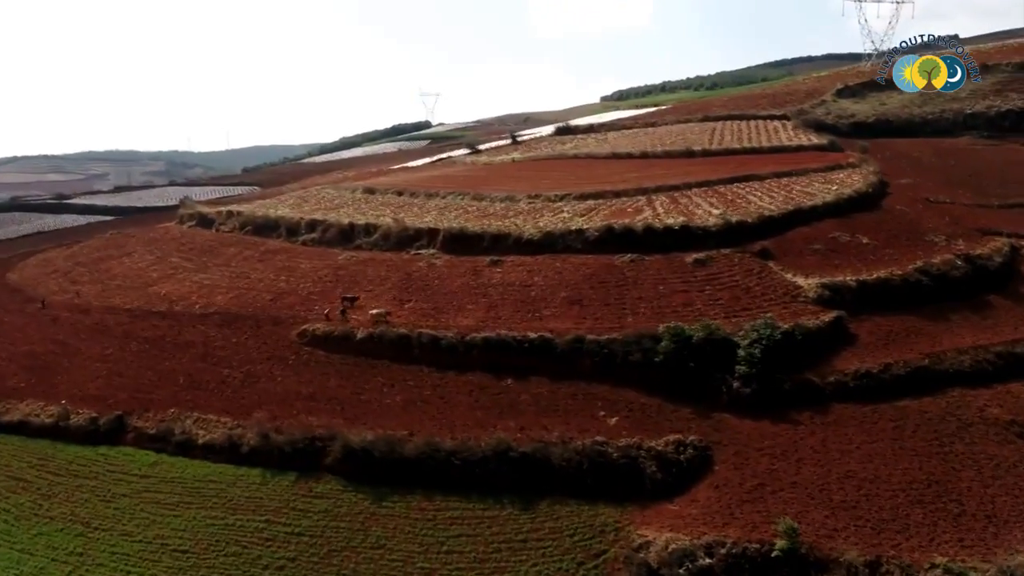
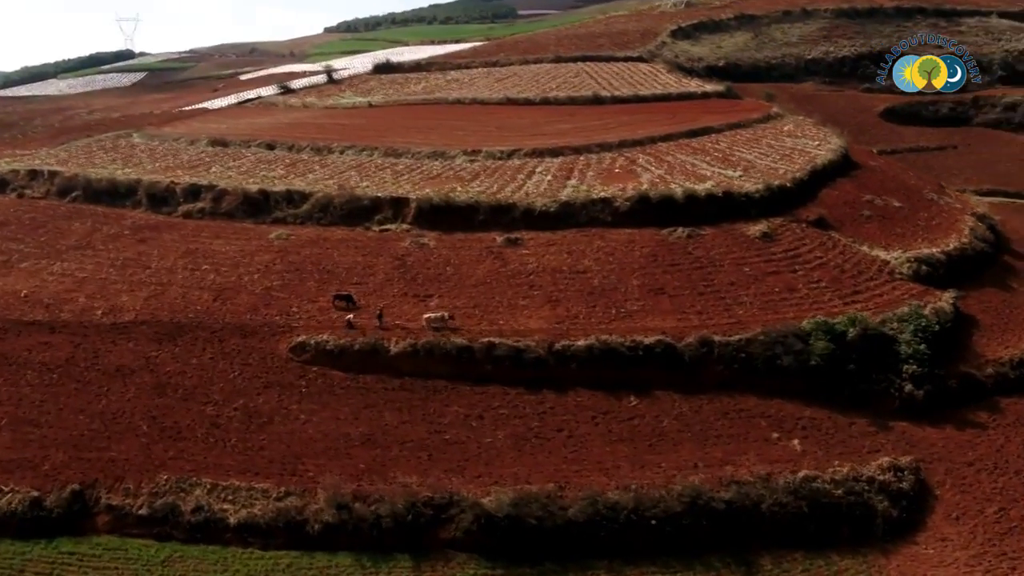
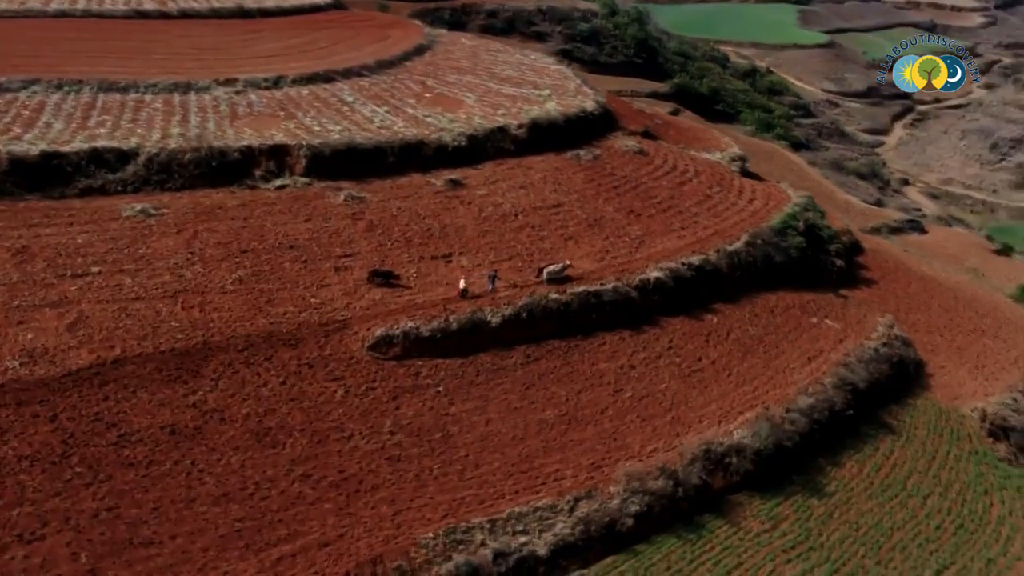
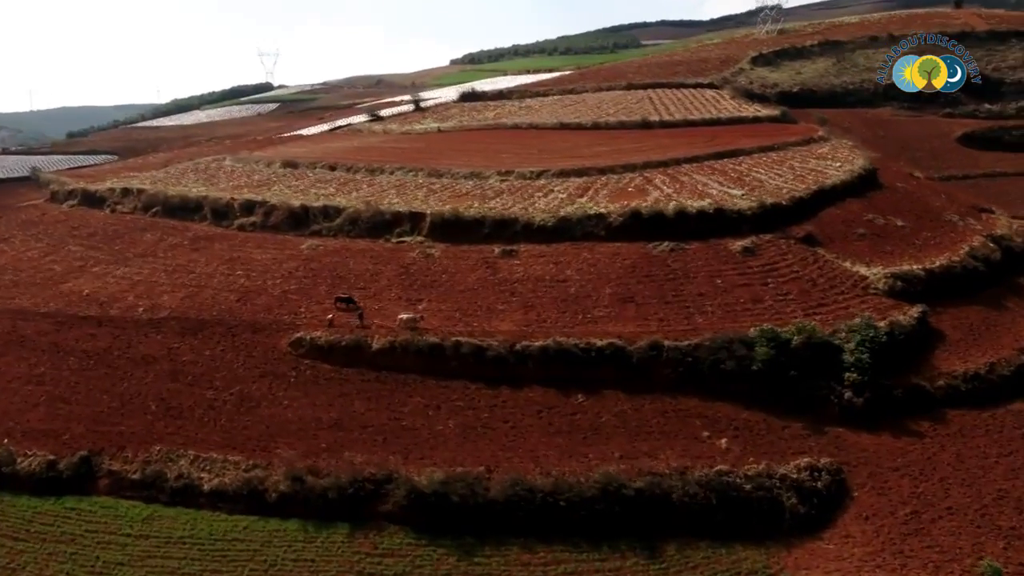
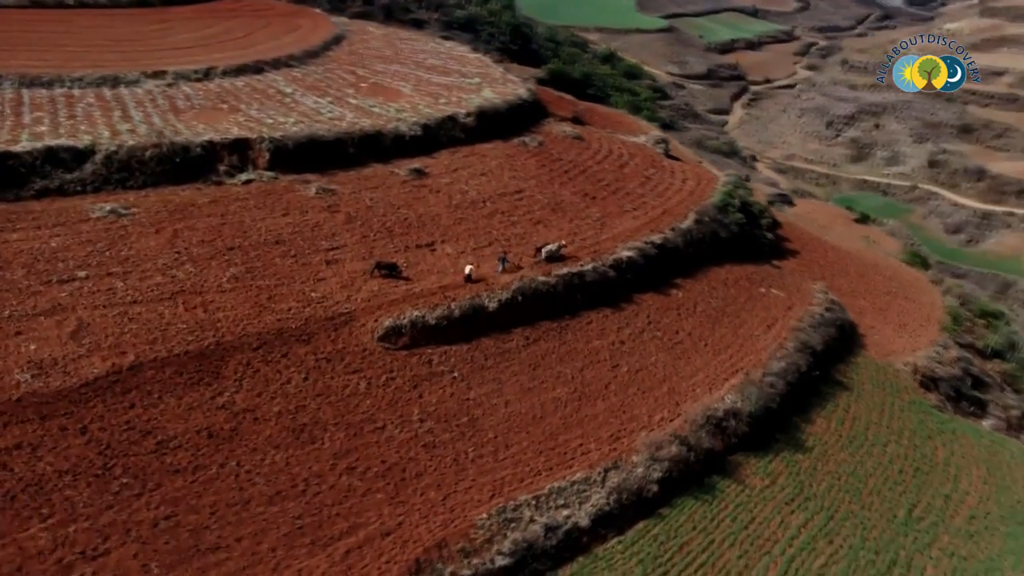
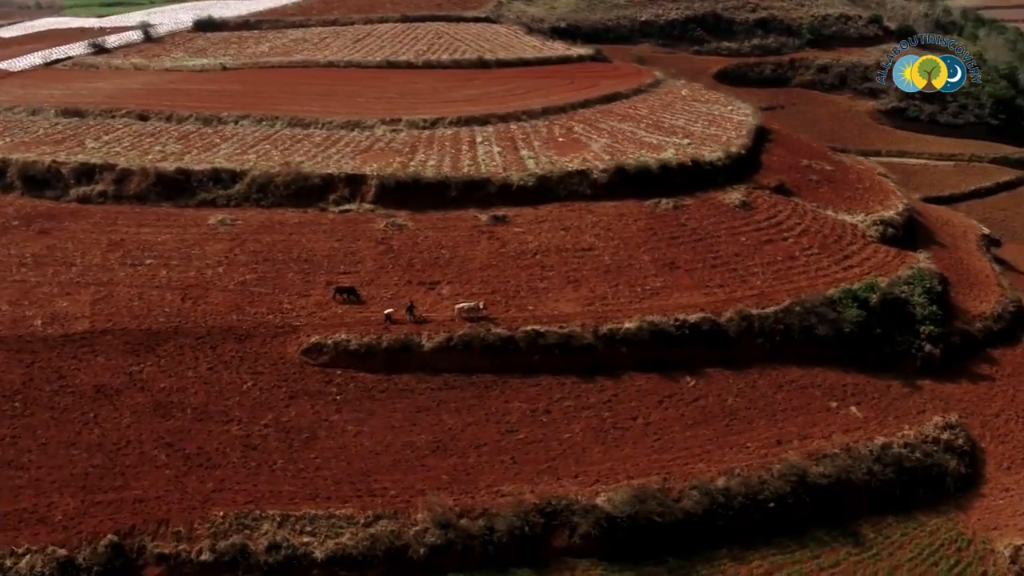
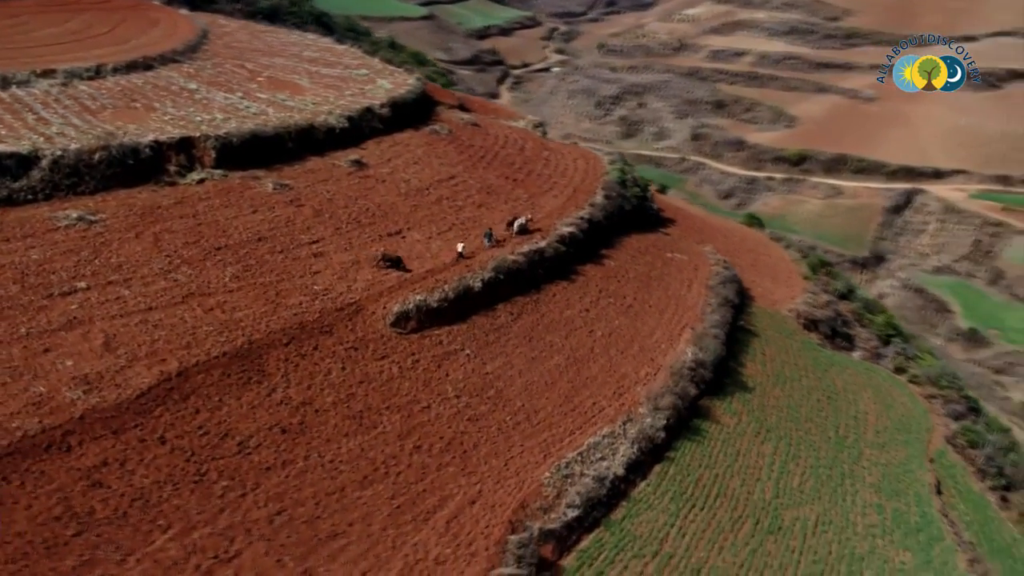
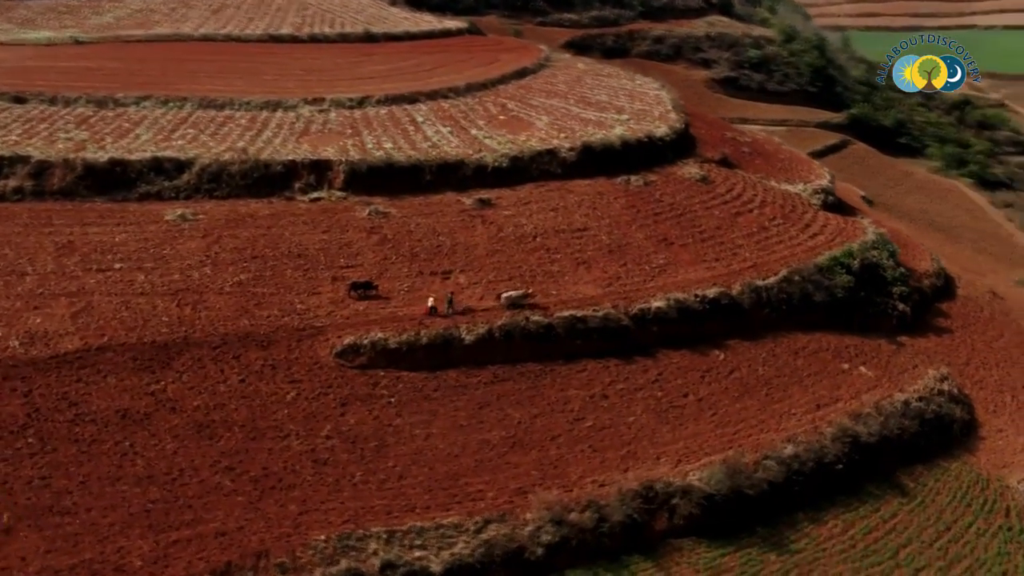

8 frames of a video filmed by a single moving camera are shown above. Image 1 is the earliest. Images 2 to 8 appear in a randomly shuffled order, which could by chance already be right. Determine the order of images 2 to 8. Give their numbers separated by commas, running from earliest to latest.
4, 2, 6, 8, 3, 5, 7
